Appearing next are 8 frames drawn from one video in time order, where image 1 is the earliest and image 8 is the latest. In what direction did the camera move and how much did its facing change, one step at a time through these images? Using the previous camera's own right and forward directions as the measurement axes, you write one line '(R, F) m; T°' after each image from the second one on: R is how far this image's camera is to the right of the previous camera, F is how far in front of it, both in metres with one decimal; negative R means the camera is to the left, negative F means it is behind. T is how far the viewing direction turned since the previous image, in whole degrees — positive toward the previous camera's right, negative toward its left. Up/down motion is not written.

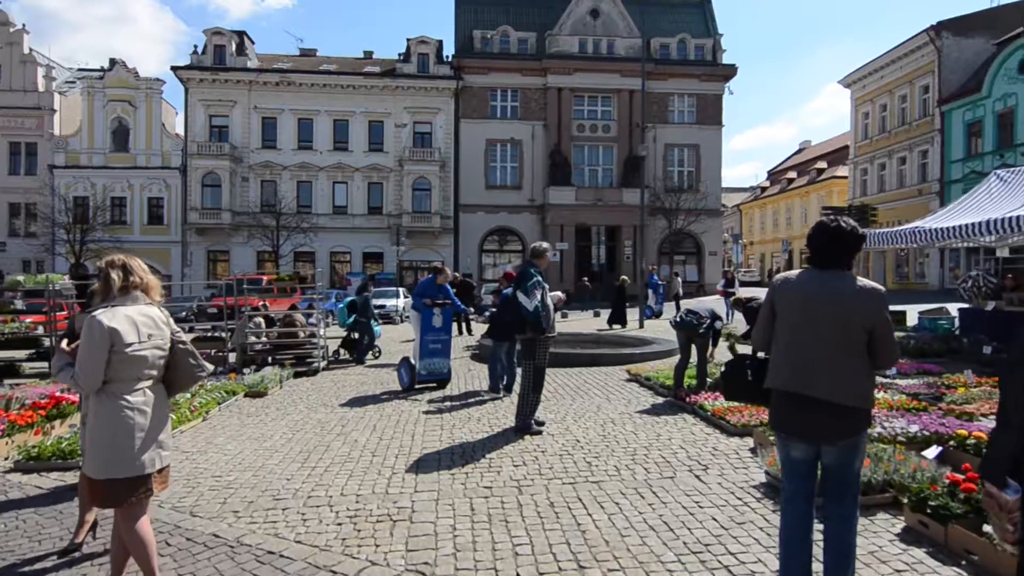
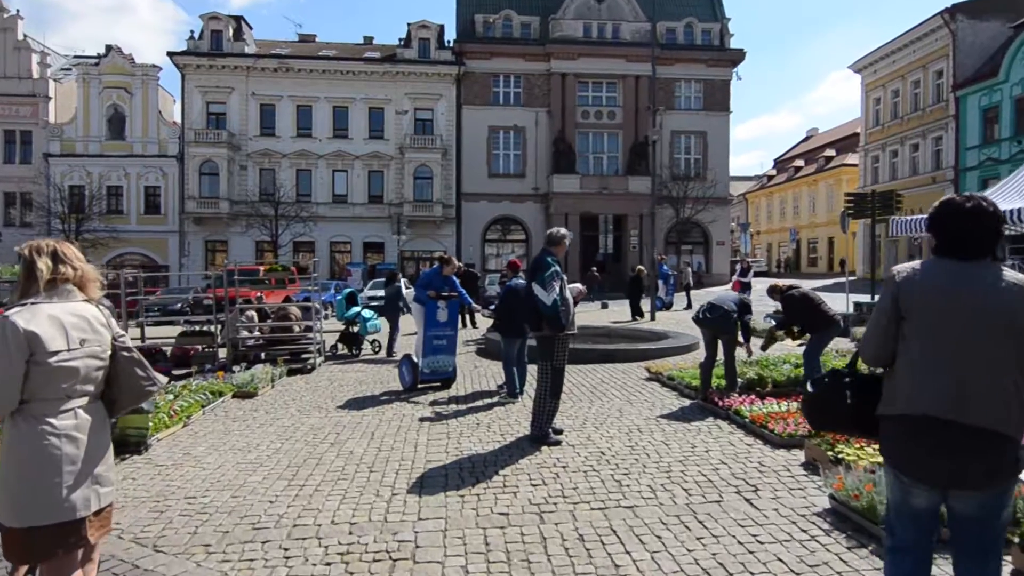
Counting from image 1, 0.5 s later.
(-0.1, +0.9) m; 0°
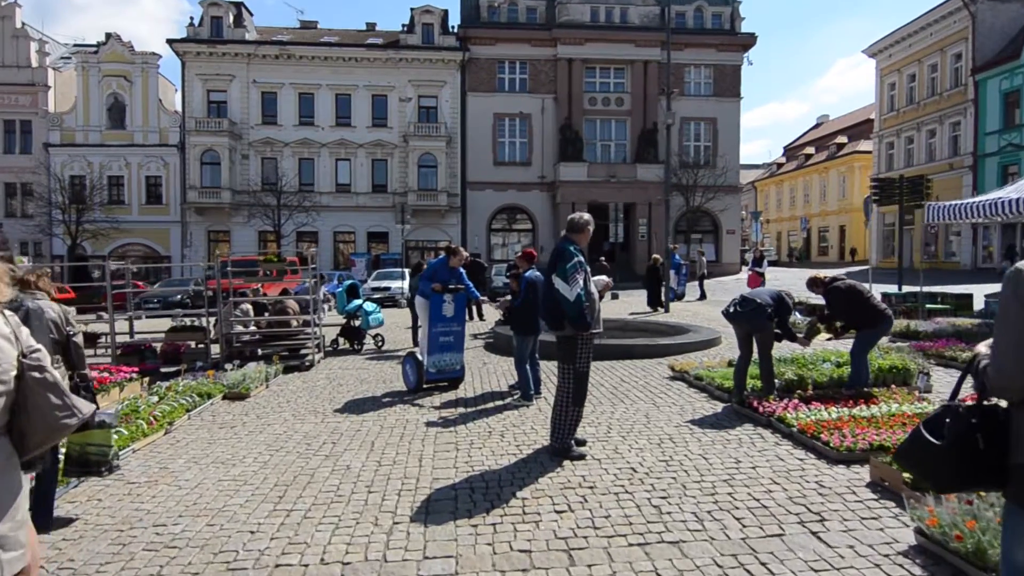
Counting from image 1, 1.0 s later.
(-0.1, +0.8) m; 0°
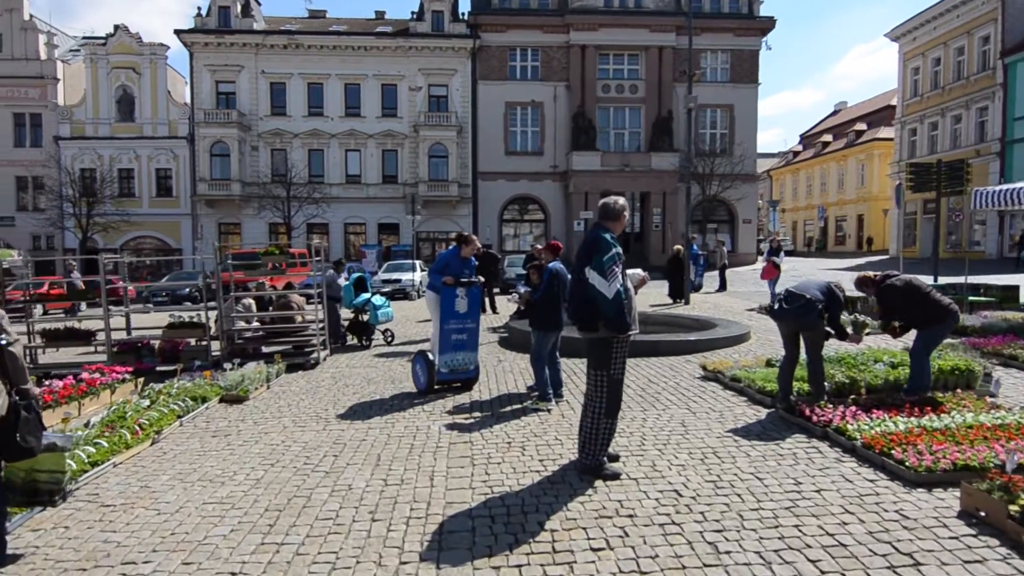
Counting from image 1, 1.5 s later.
(-0.1, +0.7) m; -1°
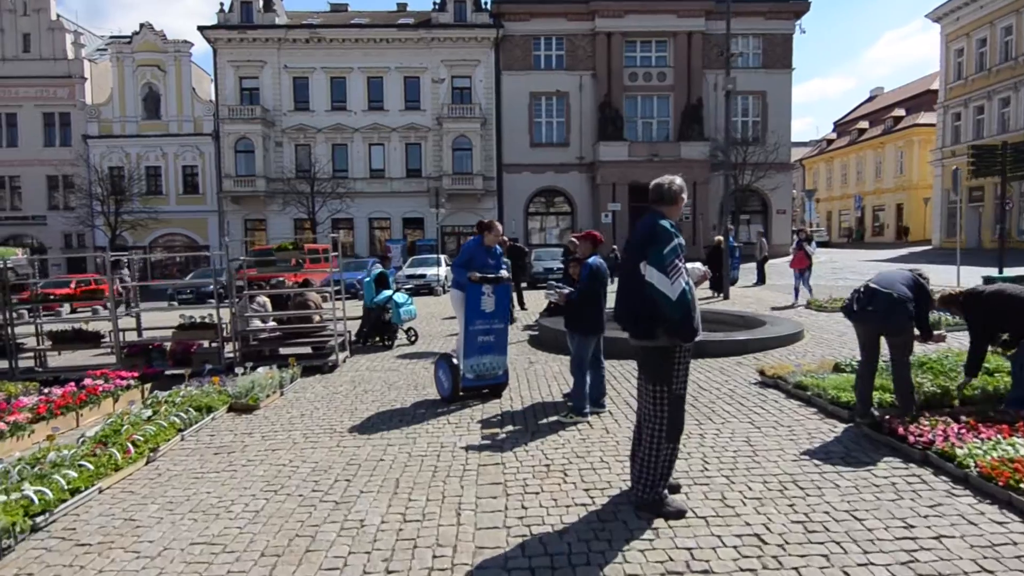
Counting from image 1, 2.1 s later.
(-0.1, +0.9) m; -2°
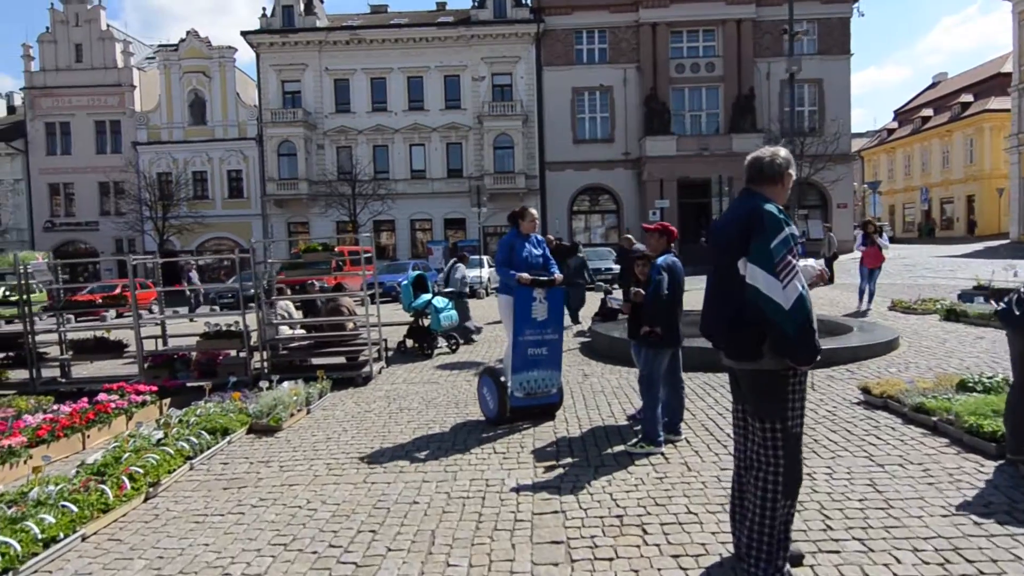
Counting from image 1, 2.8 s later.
(-0.1, +1.1) m; -4°
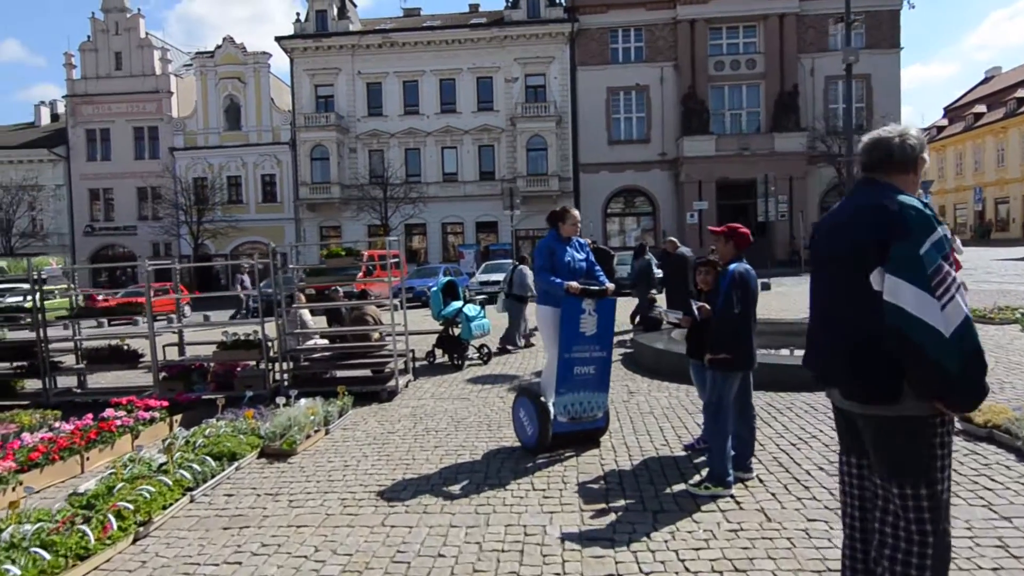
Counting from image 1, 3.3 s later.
(-0.1, +0.8) m; -3°
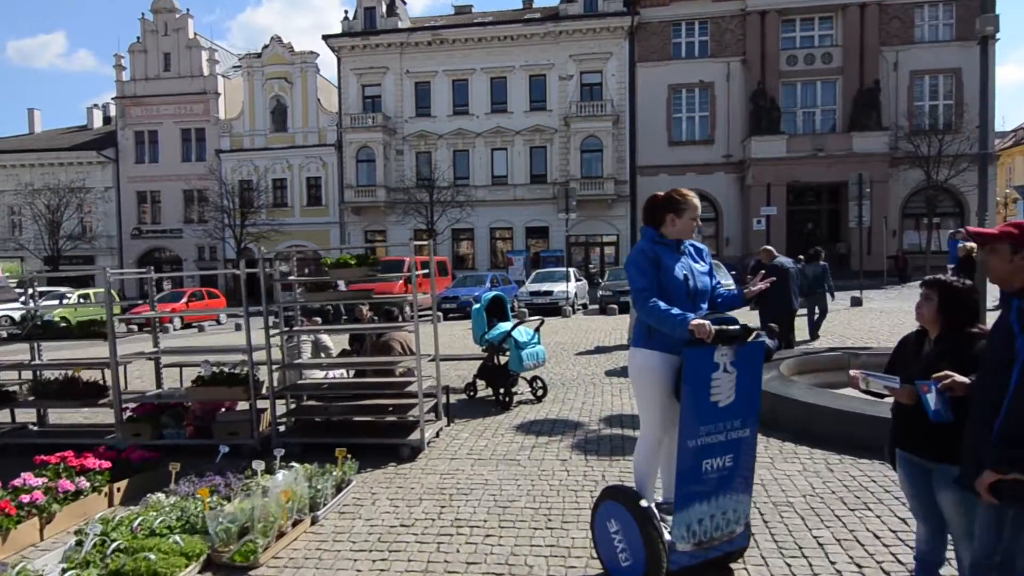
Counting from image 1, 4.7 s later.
(-0.2, +2.3) m; -4°
